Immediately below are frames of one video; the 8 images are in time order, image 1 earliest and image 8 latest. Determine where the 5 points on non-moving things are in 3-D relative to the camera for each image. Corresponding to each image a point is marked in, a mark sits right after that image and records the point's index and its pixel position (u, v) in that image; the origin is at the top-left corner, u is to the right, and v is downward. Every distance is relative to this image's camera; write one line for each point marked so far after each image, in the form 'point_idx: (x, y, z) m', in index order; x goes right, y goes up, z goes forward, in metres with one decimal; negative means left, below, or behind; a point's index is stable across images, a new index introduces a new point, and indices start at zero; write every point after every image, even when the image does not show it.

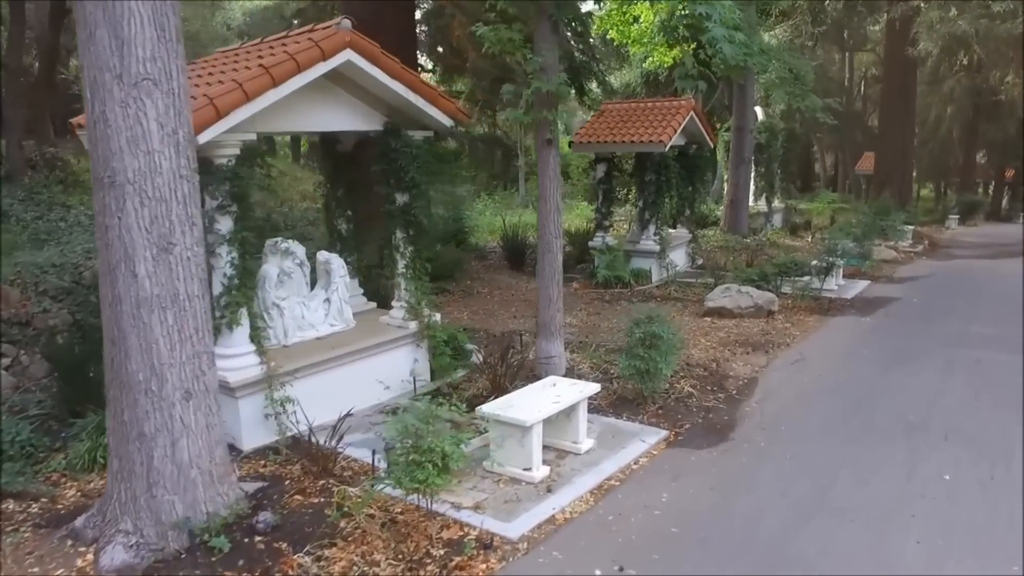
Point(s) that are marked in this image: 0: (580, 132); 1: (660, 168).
0: (+1.1, +2.4, +11.3) m
1: (+2.2, +1.8, +10.8) m
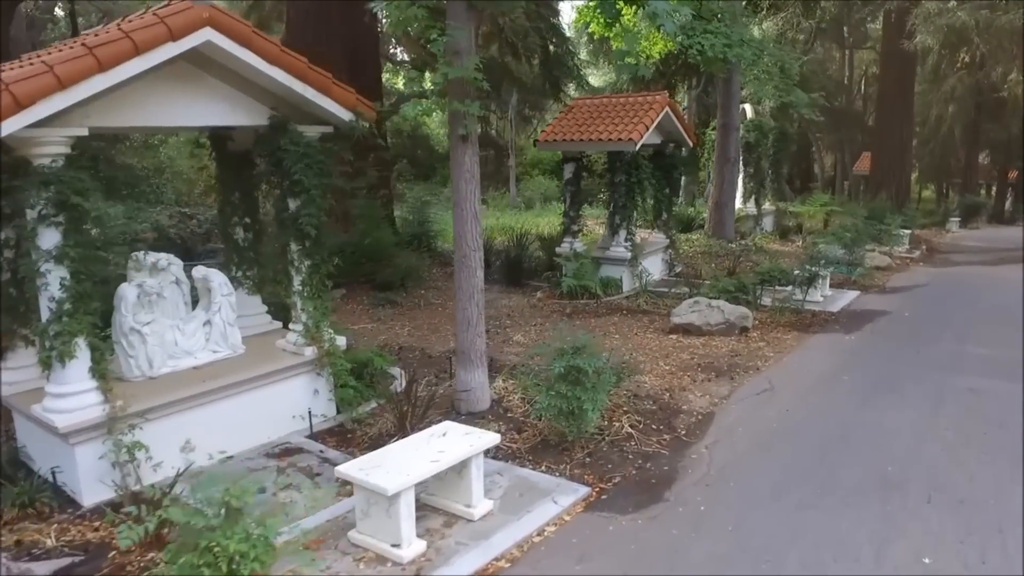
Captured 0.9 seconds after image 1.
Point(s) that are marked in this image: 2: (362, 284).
0: (+0.5, +2.3, +10.5) m
1: (+1.7, +1.6, +10.0) m
2: (-2.0, +0.1, +9.8) m
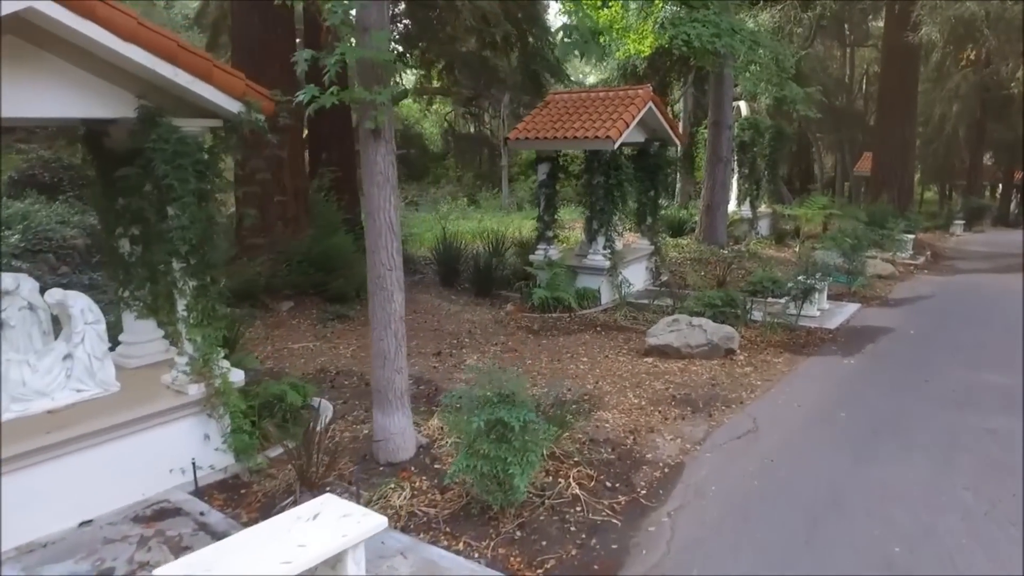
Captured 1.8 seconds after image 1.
0: (+0.1, +2.1, +9.6) m
1: (+1.2, +1.5, +9.1) m
2: (-2.5, -0.1, +8.9) m
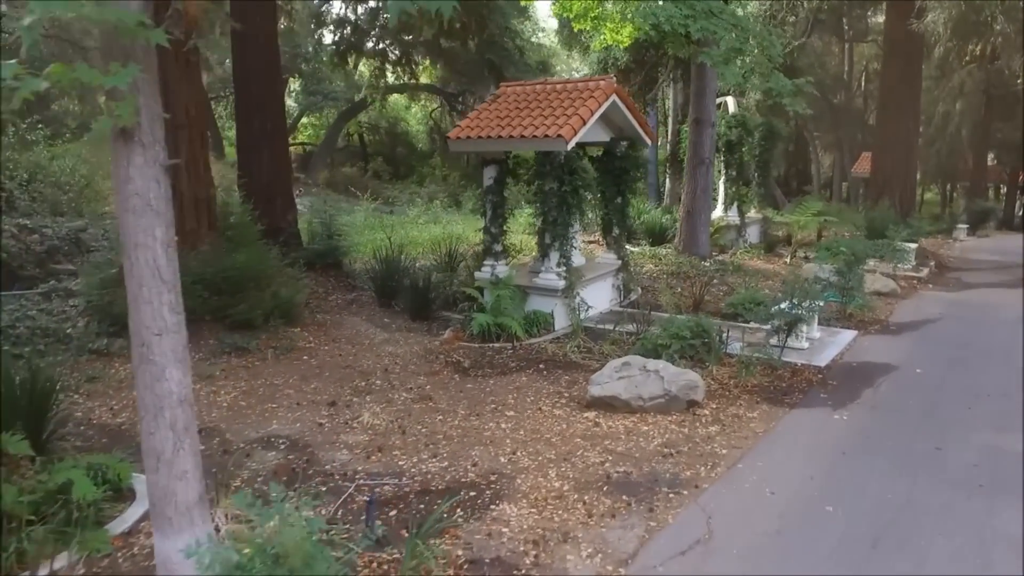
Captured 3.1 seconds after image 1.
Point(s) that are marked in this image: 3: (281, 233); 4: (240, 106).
0: (-0.6, +1.9, +8.3) m
1: (+0.6, +1.2, +7.8) m
2: (-3.1, -0.4, +7.6) m
3: (-3.3, +0.8, +10.4) m
4: (-3.8, +2.6, +10.3) m
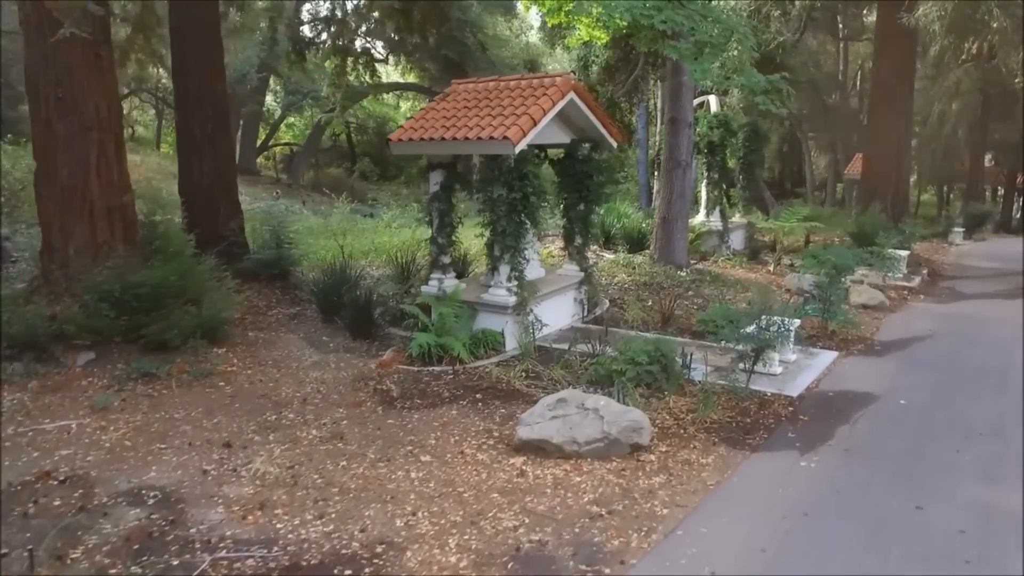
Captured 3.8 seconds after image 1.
0: (-1.1, +1.7, +7.6) m
1: (0.0, +1.1, +7.1) m
2: (-3.7, -0.5, +6.9) m
3: (-3.9, +0.6, +9.7) m
4: (-4.4, +2.4, +9.6) m
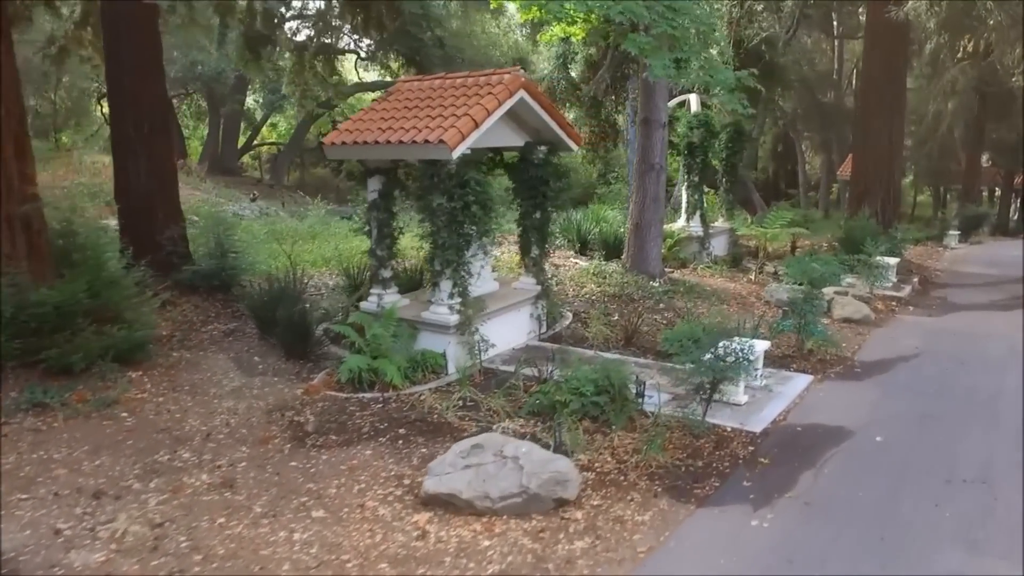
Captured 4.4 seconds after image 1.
0: (-1.6, +1.6, +7.0) m
1: (-0.5, +0.9, +6.4) m
2: (-4.2, -0.7, +6.2) m
3: (-4.4, +0.5, +9.0) m
4: (-4.9, +2.3, +8.9) m
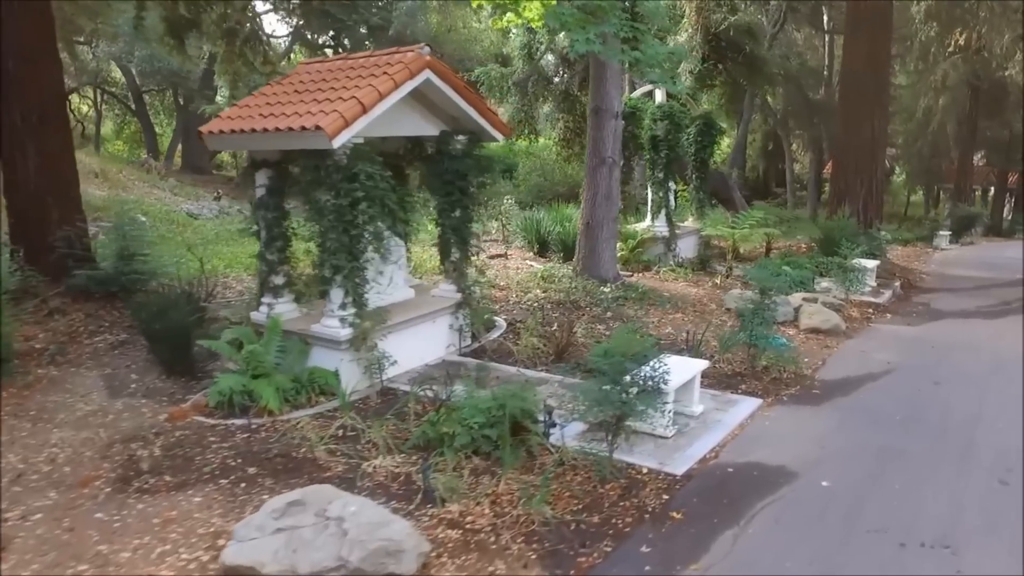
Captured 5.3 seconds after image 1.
0: (-2.4, +1.5, +6.1) m
1: (-1.3, +0.8, +5.6) m
2: (-5.0, -0.7, +5.3) m
3: (-5.1, +0.4, +8.1) m
4: (-5.7, +2.2, +8.0) m
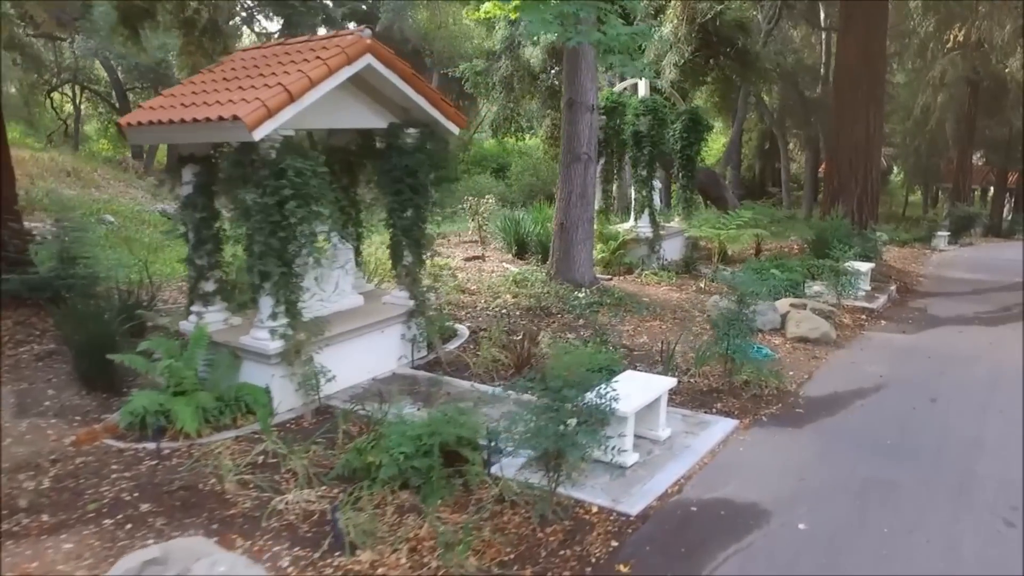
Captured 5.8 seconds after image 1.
0: (-2.8, +1.4, +5.5) m
1: (-1.6, +0.8, +5.0) m
2: (-5.3, -0.8, +4.8) m
3: (-5.5, +0.3, +7.6) m
4: (-6.0, +2.1, +7.5) m
